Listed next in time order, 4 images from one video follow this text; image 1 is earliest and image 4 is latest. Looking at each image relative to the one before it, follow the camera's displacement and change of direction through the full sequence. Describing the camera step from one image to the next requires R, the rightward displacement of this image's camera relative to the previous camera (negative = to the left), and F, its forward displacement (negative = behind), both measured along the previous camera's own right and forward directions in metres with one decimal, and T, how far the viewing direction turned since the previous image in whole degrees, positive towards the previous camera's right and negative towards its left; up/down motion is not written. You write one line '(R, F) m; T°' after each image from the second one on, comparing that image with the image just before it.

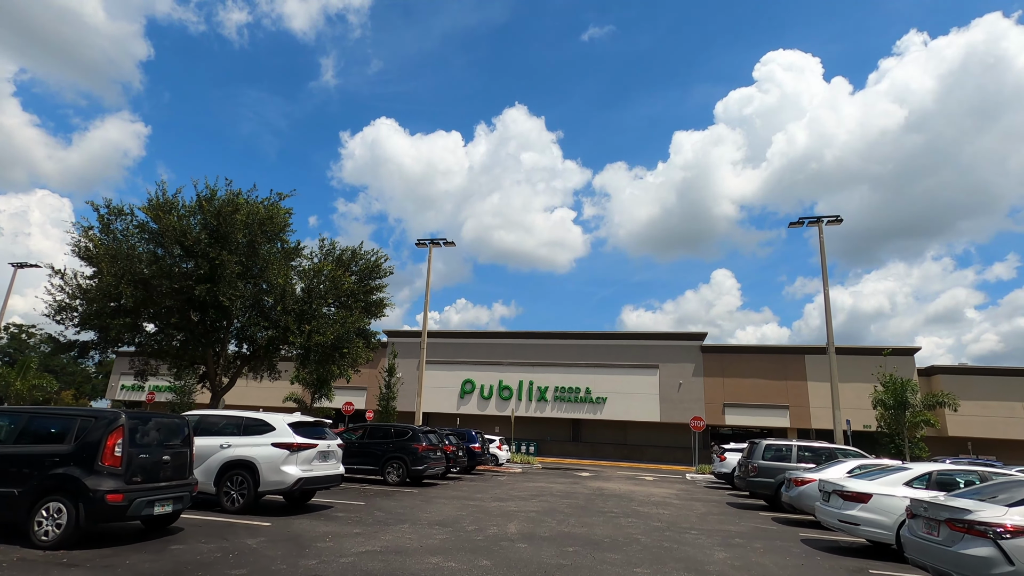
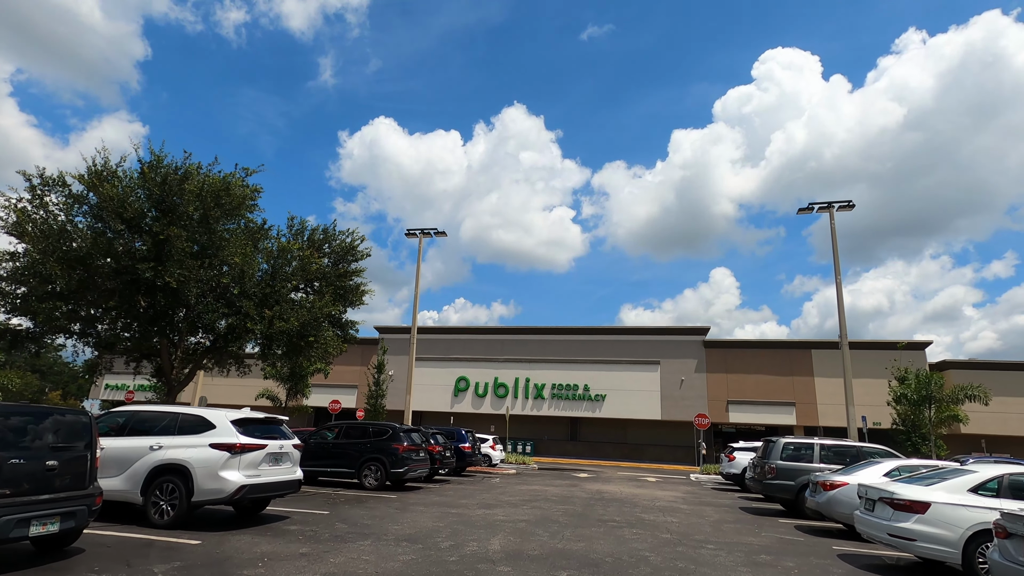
(+0.2, +1.7) m; 0°
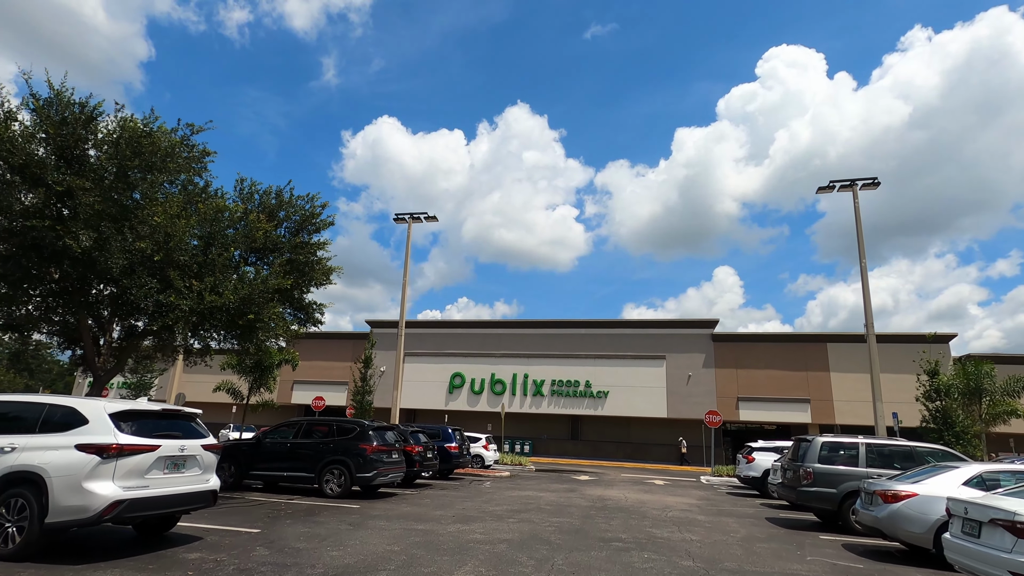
(+0.4, +2.3) m; 0°
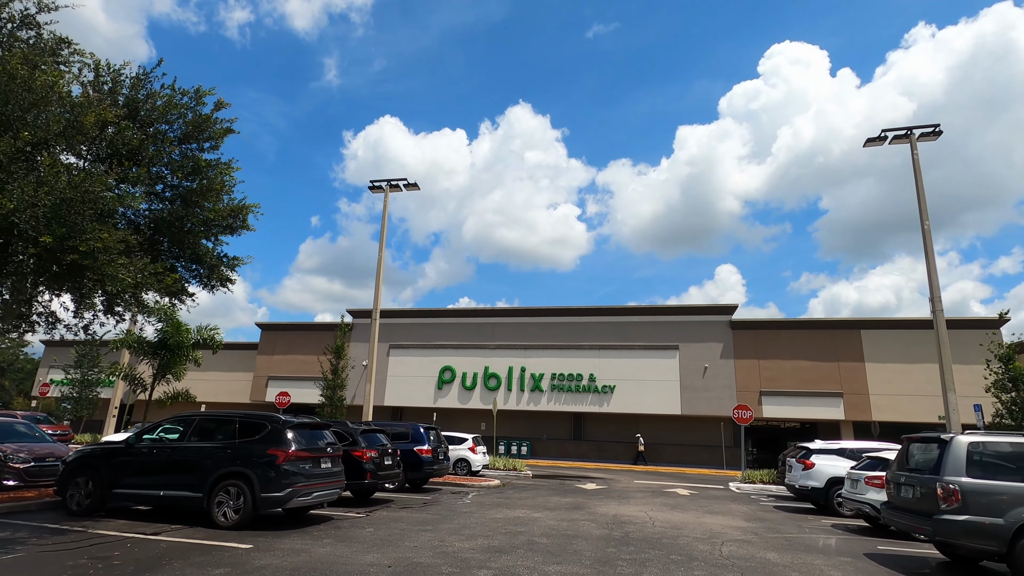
(+0.4, +4.2) m; 0°
